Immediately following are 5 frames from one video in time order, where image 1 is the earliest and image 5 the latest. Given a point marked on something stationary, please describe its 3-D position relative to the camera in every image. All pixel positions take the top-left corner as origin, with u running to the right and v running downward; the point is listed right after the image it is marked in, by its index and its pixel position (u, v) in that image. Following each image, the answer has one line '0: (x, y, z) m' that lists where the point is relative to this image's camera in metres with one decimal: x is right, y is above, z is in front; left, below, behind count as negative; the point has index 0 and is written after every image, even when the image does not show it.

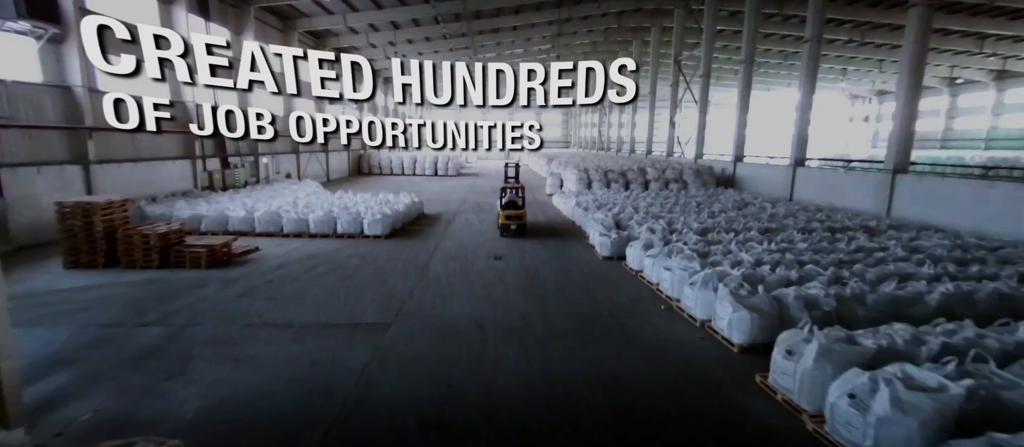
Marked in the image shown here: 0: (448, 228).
0: (-1.2, -0.1, +8.4) m
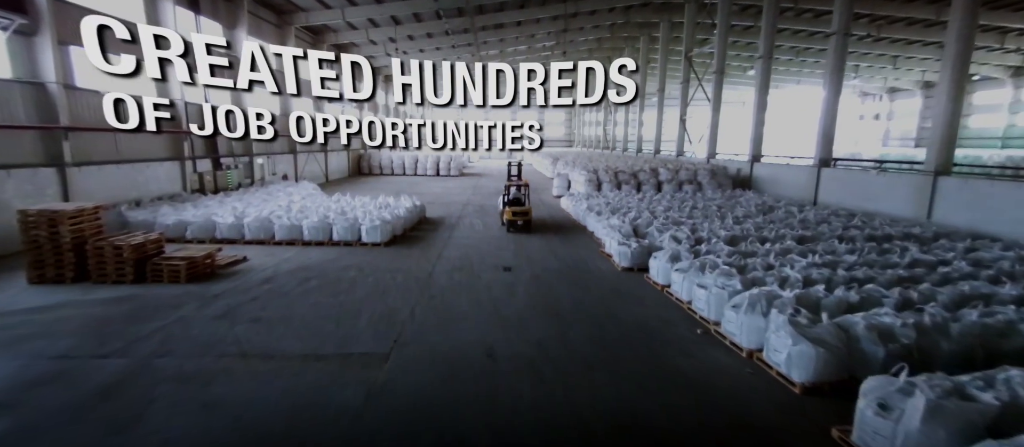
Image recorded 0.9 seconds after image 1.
0: (-1.1, -0.2, +7.8) m
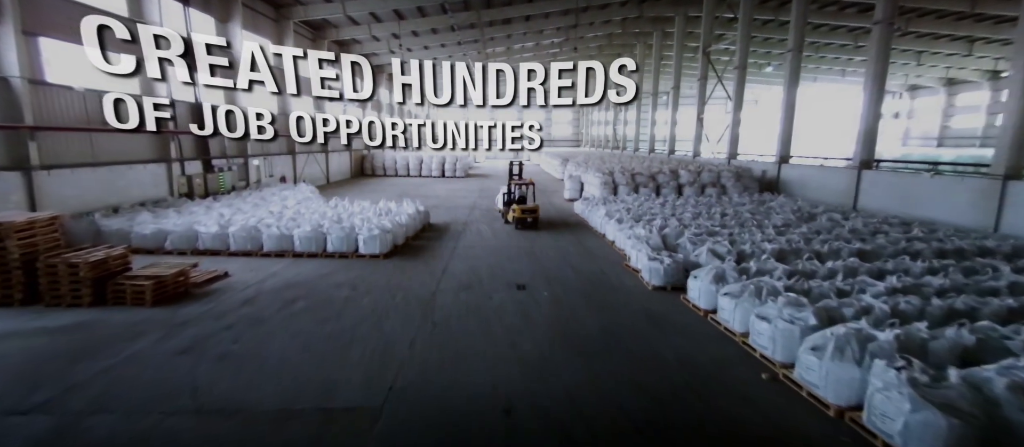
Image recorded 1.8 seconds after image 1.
0: (-0.9, -0.3, +7.1) m
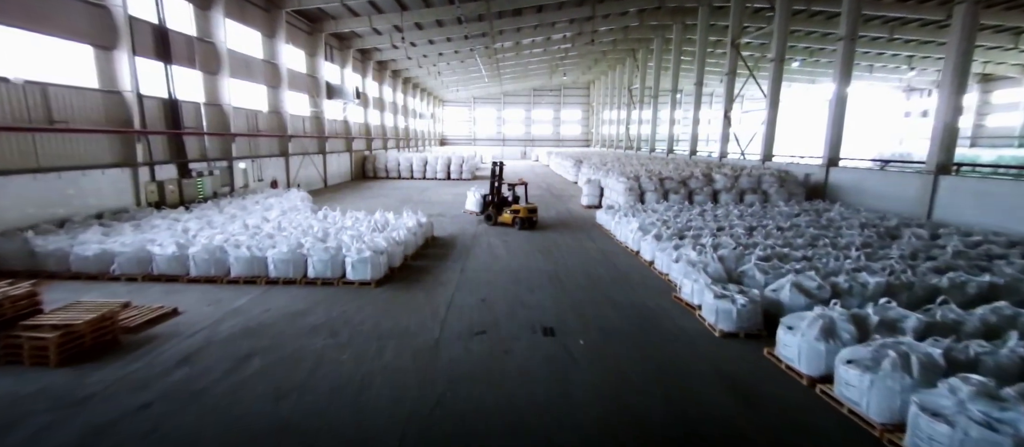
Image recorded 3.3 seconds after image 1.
0: (-0.6, -0.5, +6.0) m
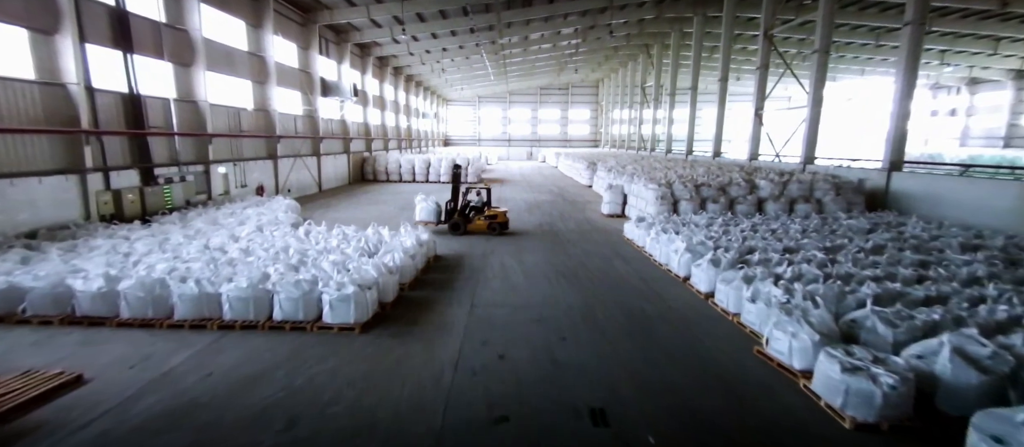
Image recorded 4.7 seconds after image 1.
0: (-0.4, -0.8, +4.9) m
